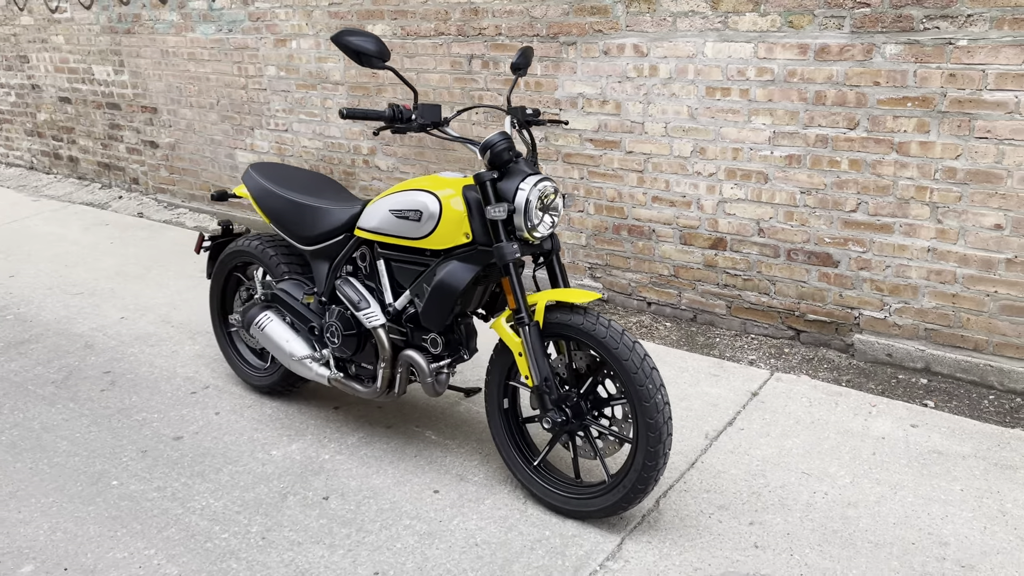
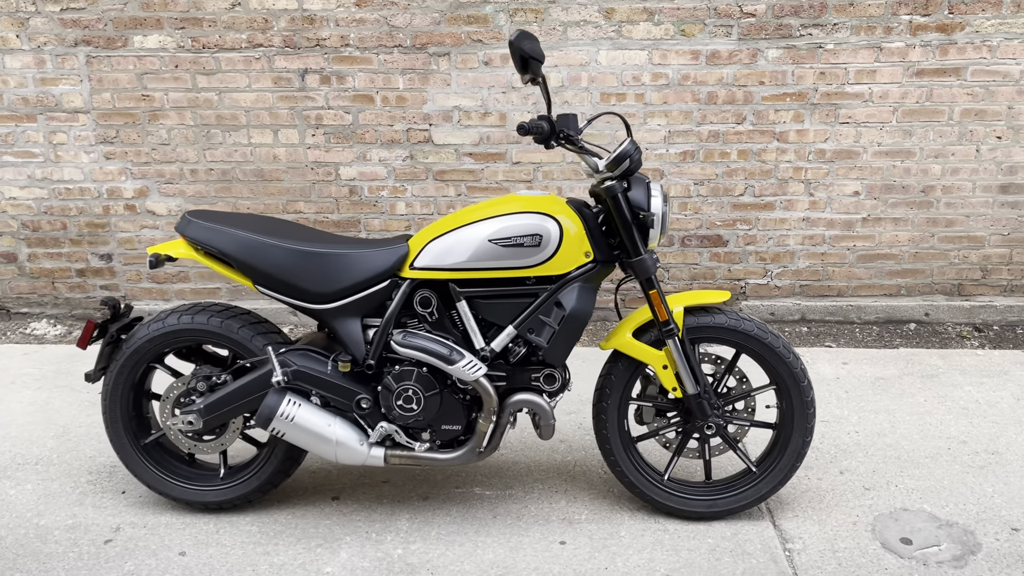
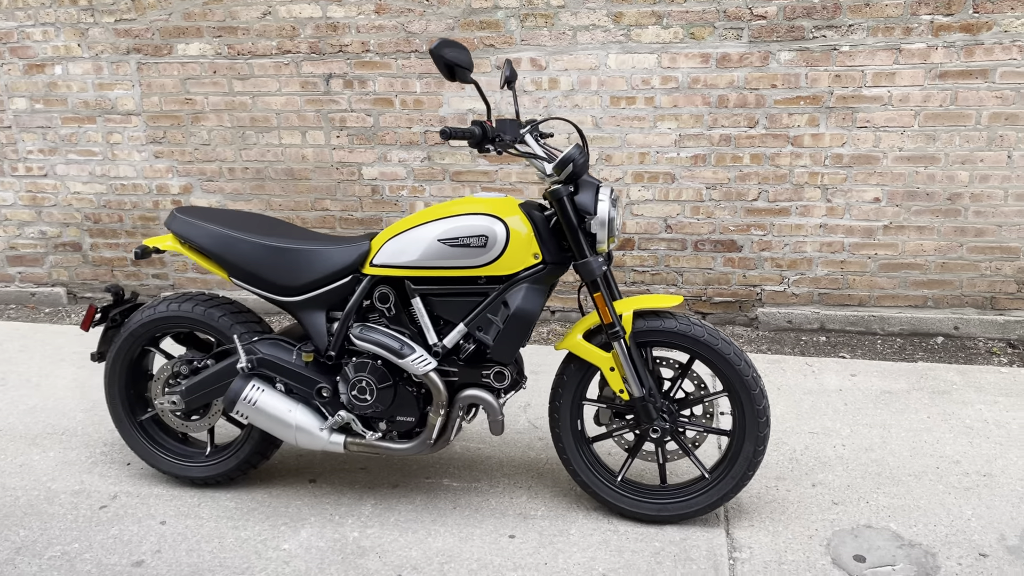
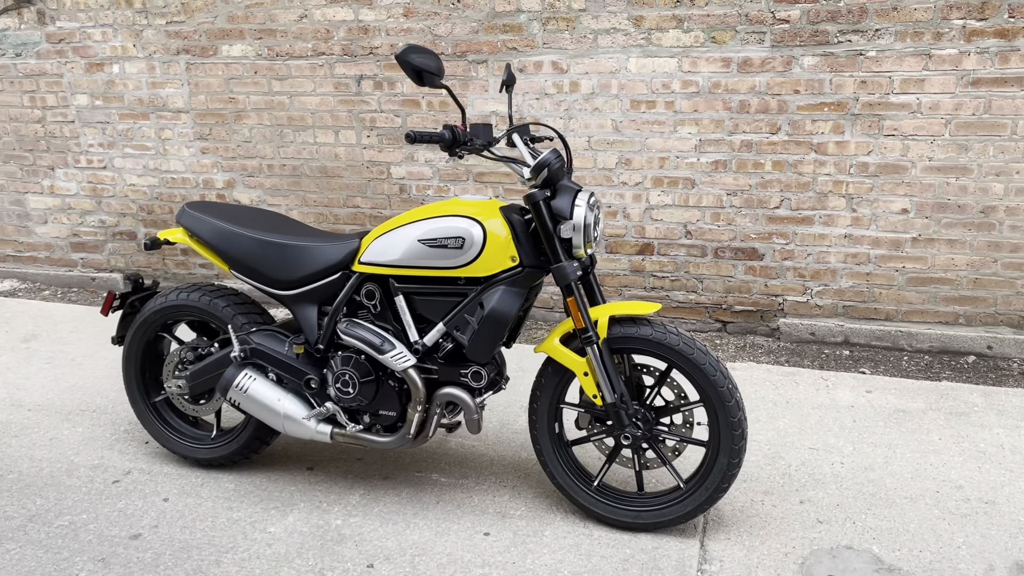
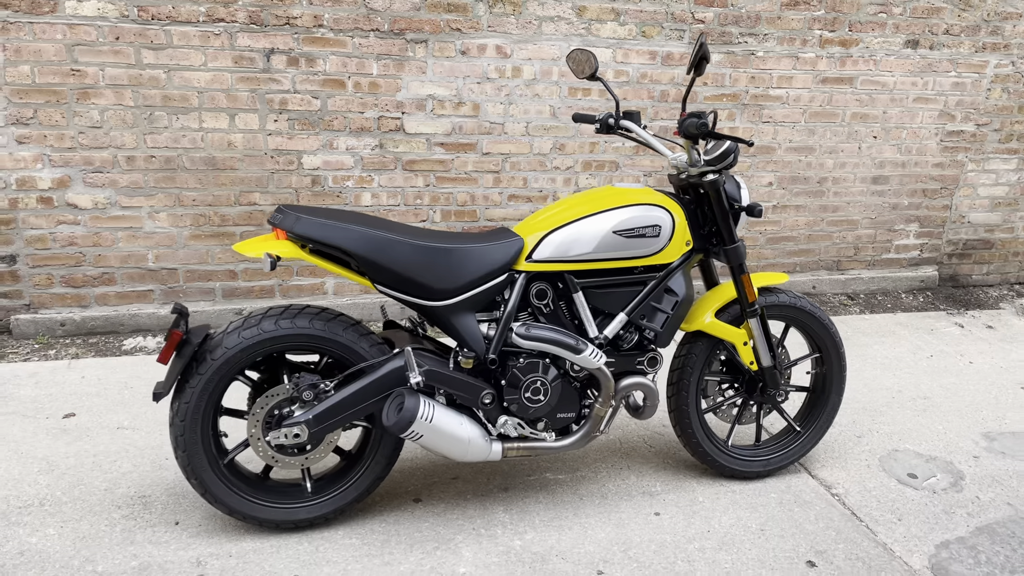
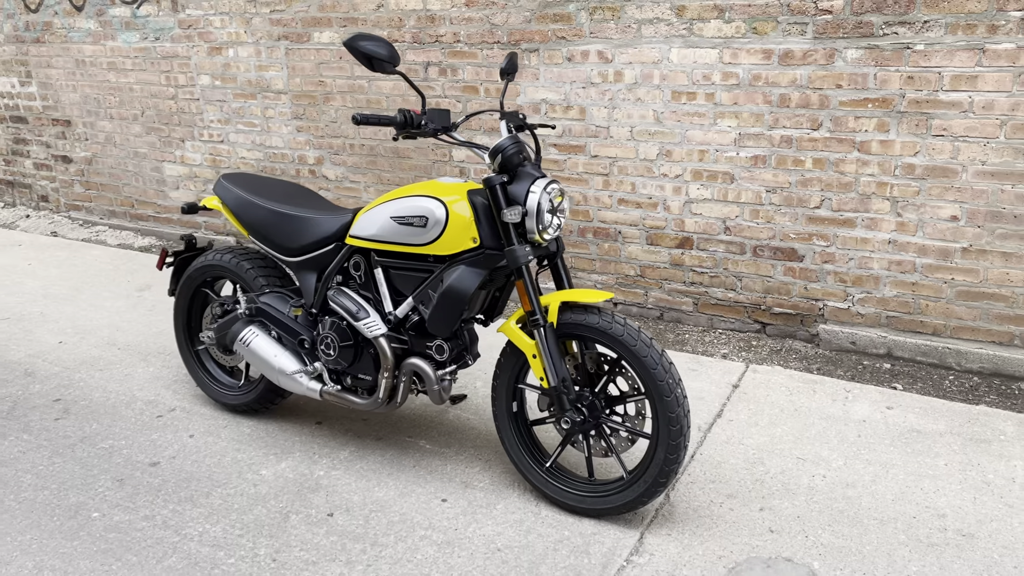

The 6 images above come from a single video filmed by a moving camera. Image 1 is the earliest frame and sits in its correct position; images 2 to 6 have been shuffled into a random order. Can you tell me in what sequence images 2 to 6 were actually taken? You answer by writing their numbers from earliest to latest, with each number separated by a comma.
6, 4, 3, 2, 5
